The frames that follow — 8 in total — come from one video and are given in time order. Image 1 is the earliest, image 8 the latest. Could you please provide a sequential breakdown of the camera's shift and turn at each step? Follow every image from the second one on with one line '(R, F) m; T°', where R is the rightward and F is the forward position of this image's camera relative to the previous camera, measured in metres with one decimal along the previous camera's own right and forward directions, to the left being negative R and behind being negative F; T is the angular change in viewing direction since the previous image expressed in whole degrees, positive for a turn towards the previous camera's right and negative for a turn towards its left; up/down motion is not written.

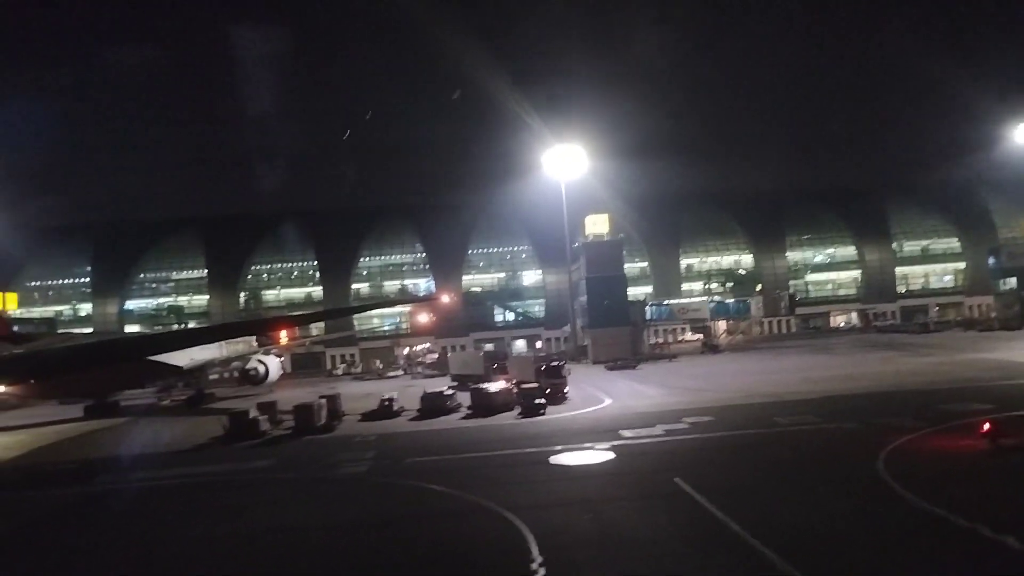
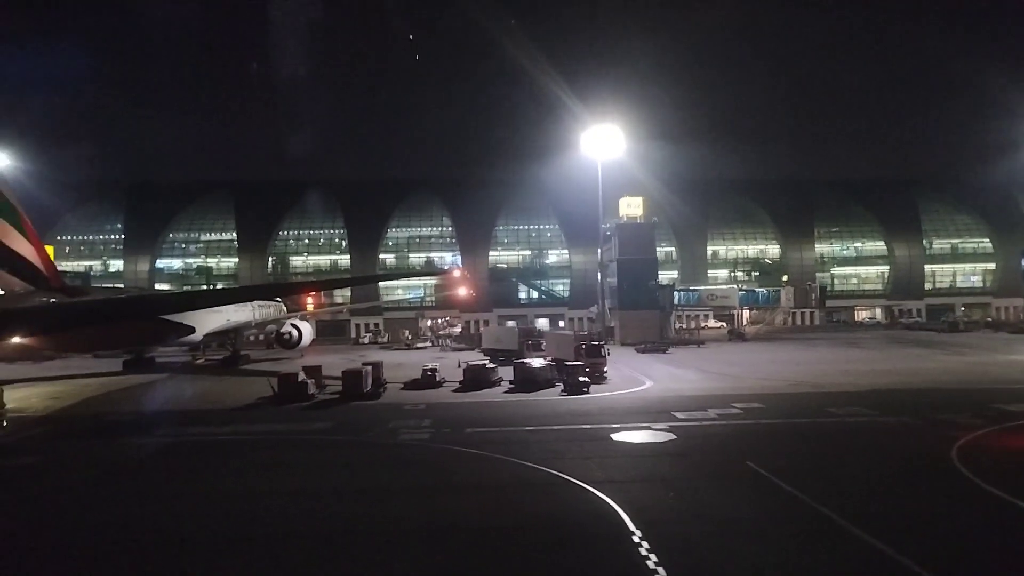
(-1.1, -0.2) m; -1°
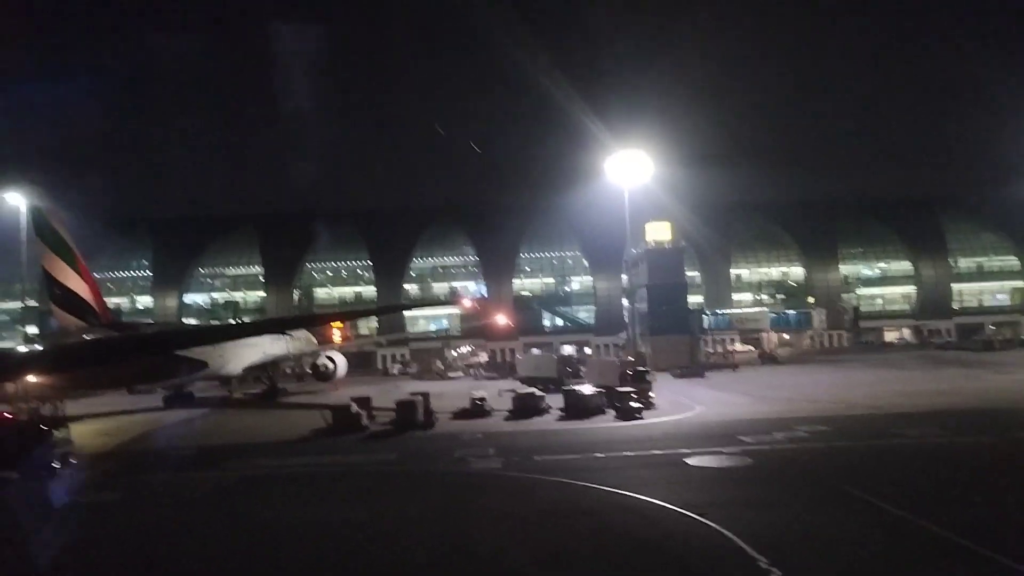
(-1.2, -0.1) m; -1°
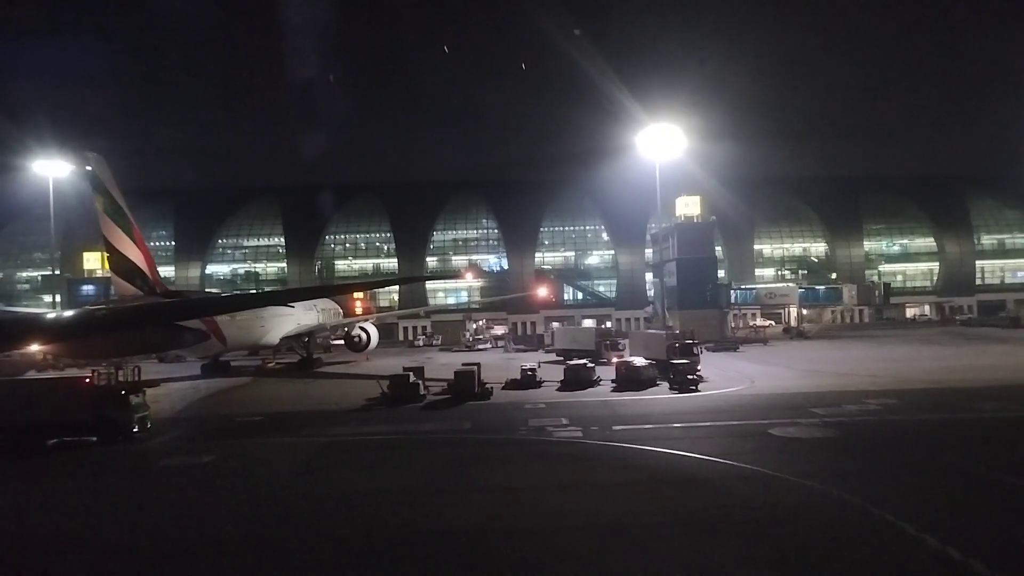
(-1.6, 0.0) m; 0°
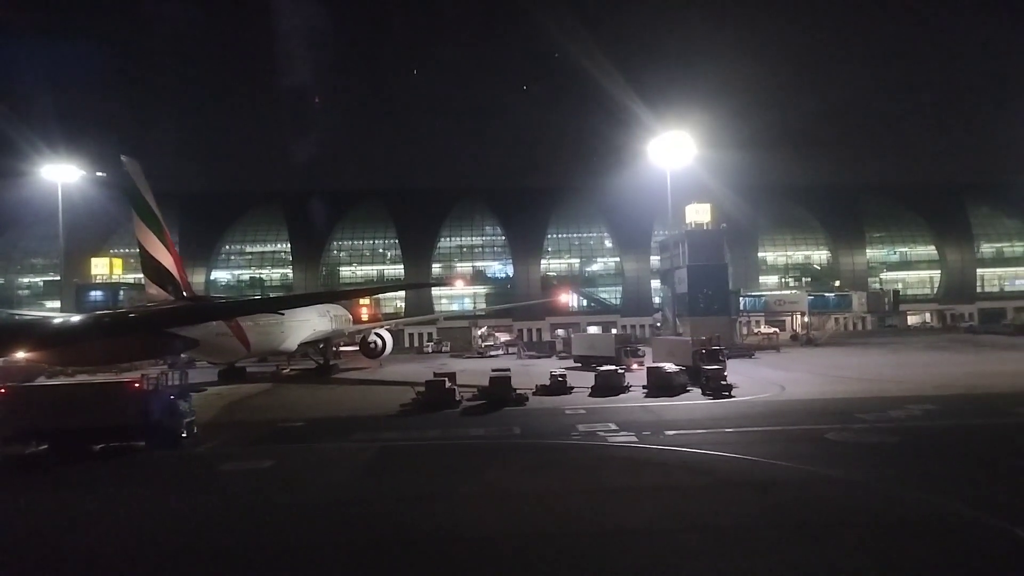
(-1.4, -0.1) m; +1°
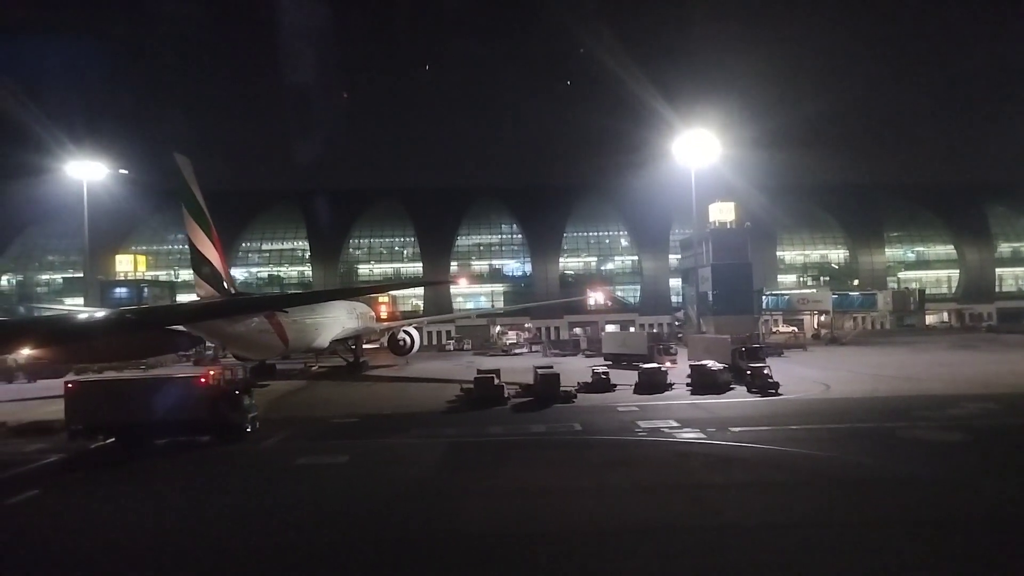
(-1.4, 0.0) m; 0°
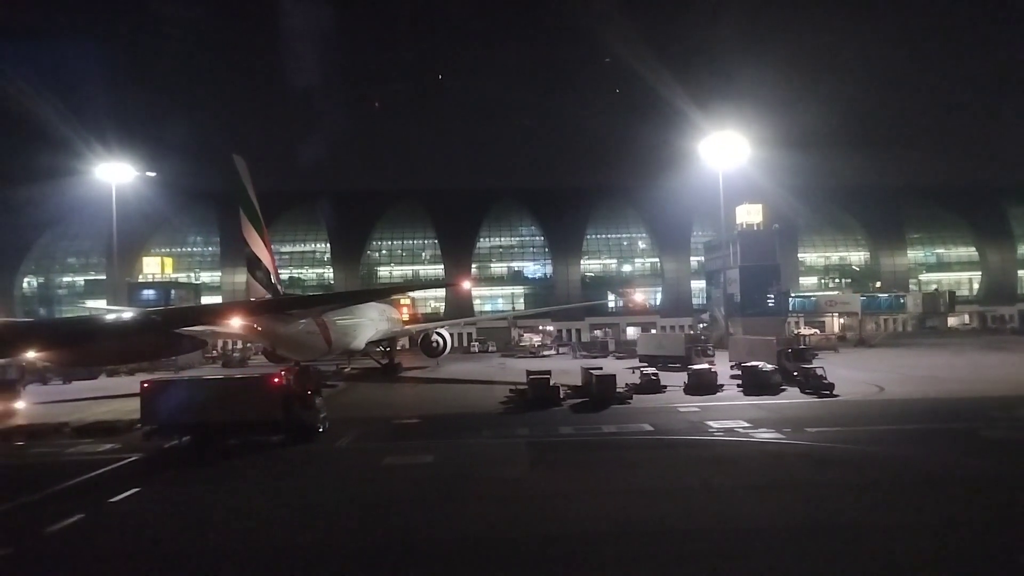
(-1.5, 0.0) m; 0°
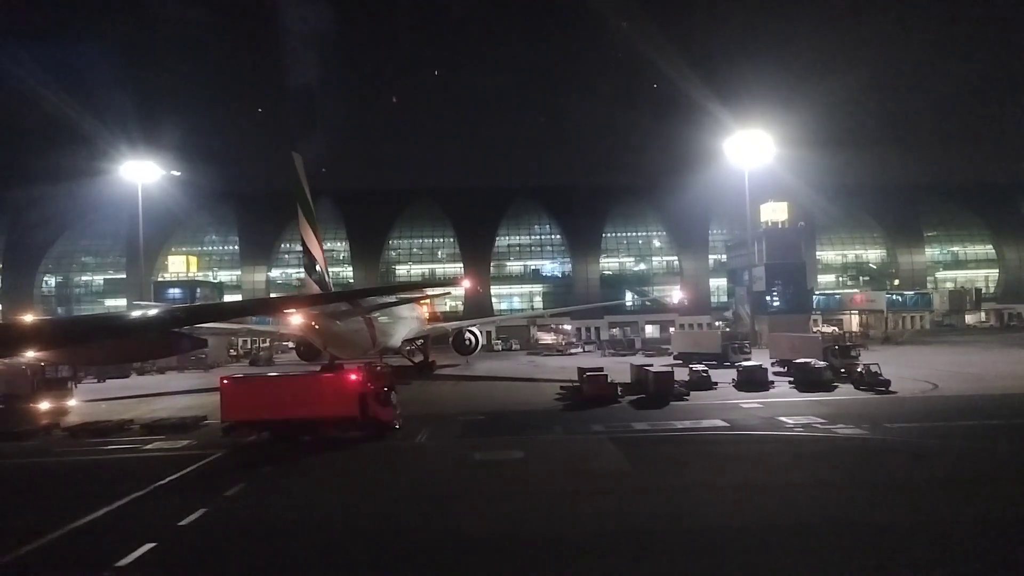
(-1.7, 0.0) m; 0°
